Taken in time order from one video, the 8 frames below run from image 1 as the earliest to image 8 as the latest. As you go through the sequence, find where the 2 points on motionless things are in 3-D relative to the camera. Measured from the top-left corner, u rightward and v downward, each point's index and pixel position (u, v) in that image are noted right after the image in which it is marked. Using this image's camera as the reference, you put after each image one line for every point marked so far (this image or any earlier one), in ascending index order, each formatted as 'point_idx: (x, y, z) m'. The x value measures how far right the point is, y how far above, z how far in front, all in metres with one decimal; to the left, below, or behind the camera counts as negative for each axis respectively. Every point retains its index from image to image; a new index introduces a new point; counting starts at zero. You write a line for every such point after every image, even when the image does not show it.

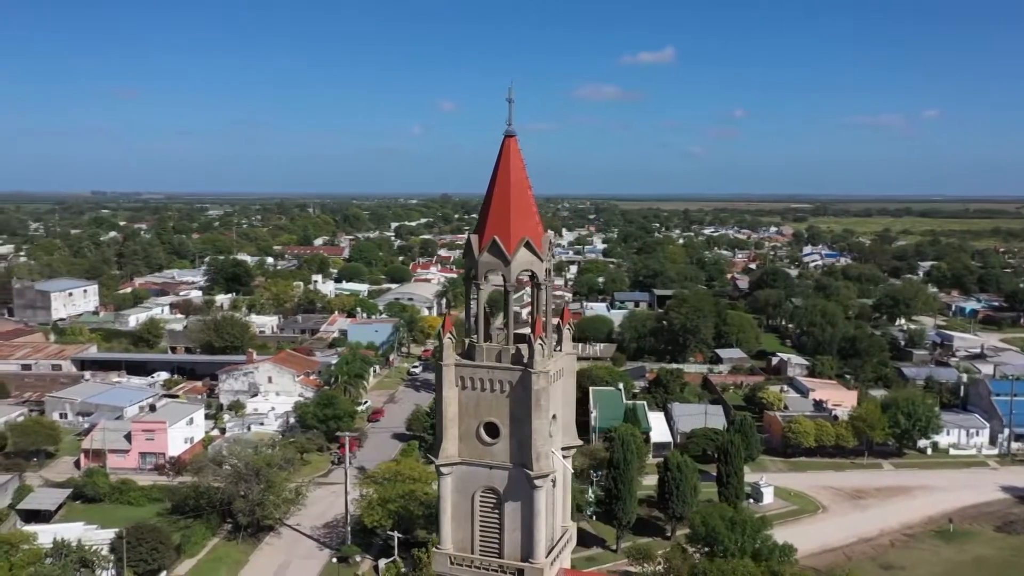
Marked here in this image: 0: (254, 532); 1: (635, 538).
0: (-6.1, -5.7, +18.8) m
1: (+2.8, -5.6, +18.2) m
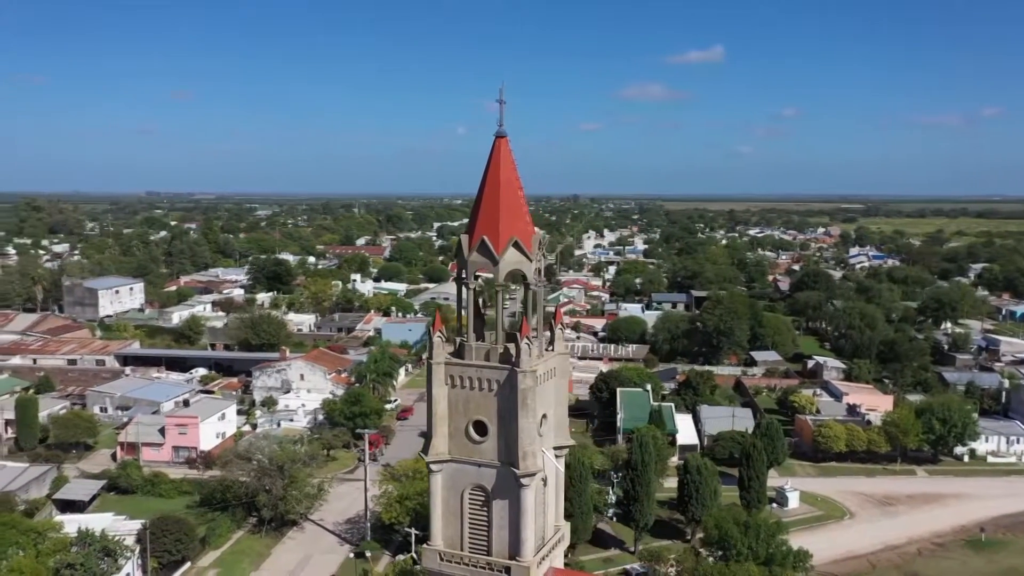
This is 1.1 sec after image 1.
0: (-5.6, -5.7, +19.2) m
1: (+3.2, -5.7, +18.1) m
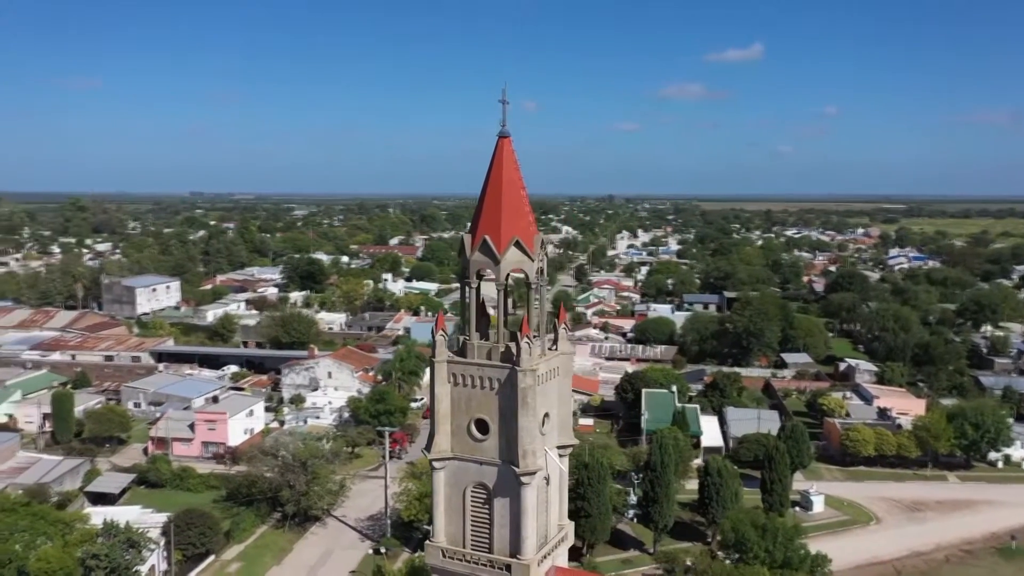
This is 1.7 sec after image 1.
0: (-5.1, -5.7, +19.5) m
1: (+3.6, -5.7, +18.0) m
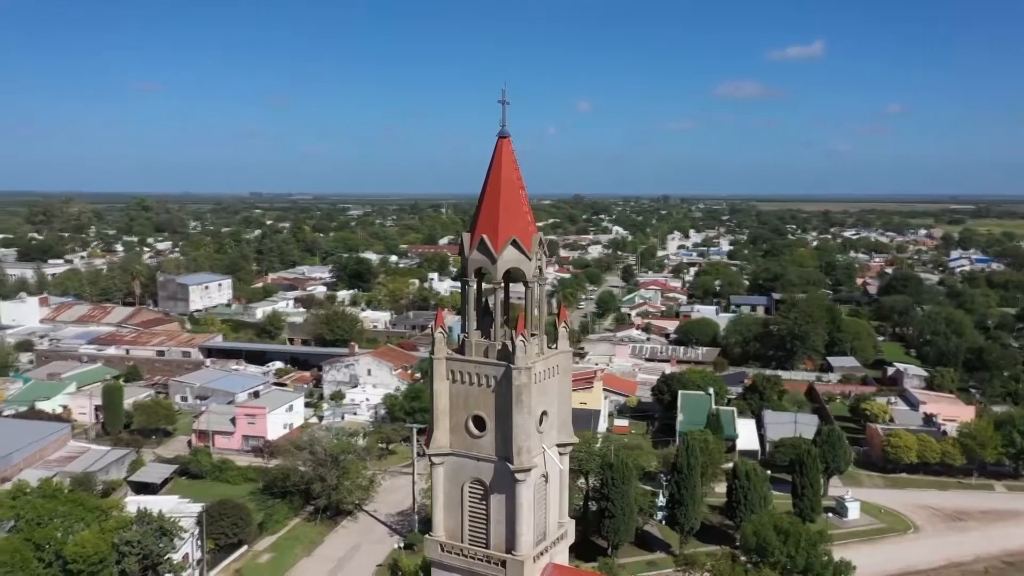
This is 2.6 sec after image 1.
0: (-4.4, -5.6, +19.8) m
1: (+4.2, -5.7, +17.8) m
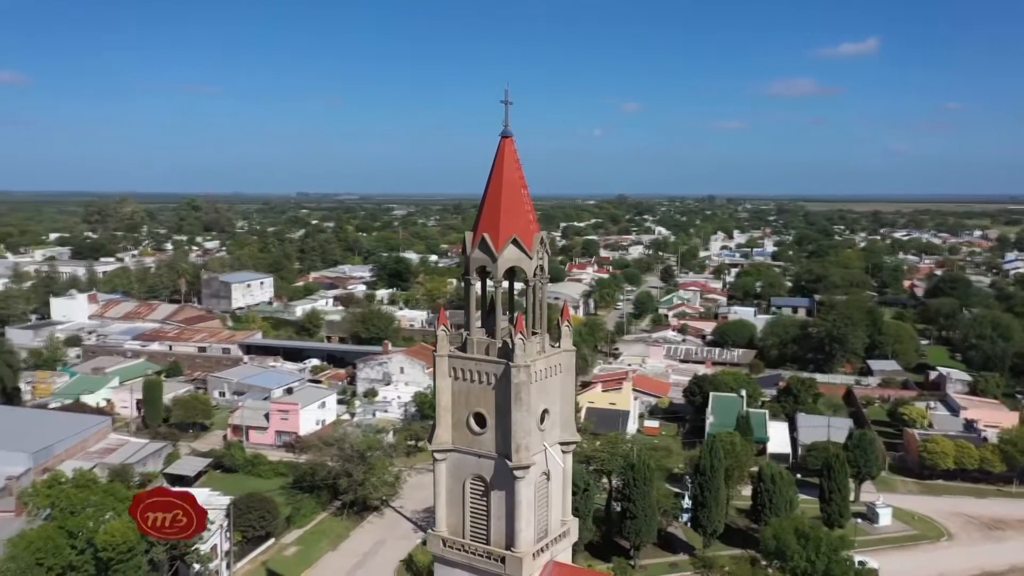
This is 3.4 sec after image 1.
0: (-3.8, -5.6, +20.1) m
1: (+4.7, -5.7, +17.6) m
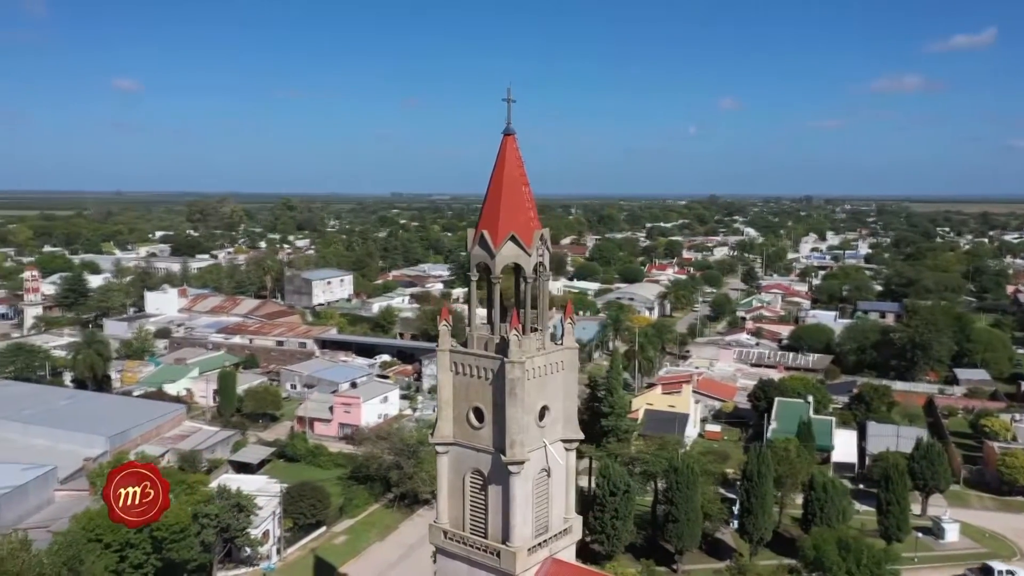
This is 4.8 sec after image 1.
0: (-2.6, -5.5, +20.5) m
1: (+5.6, -5.7, +17.1) m
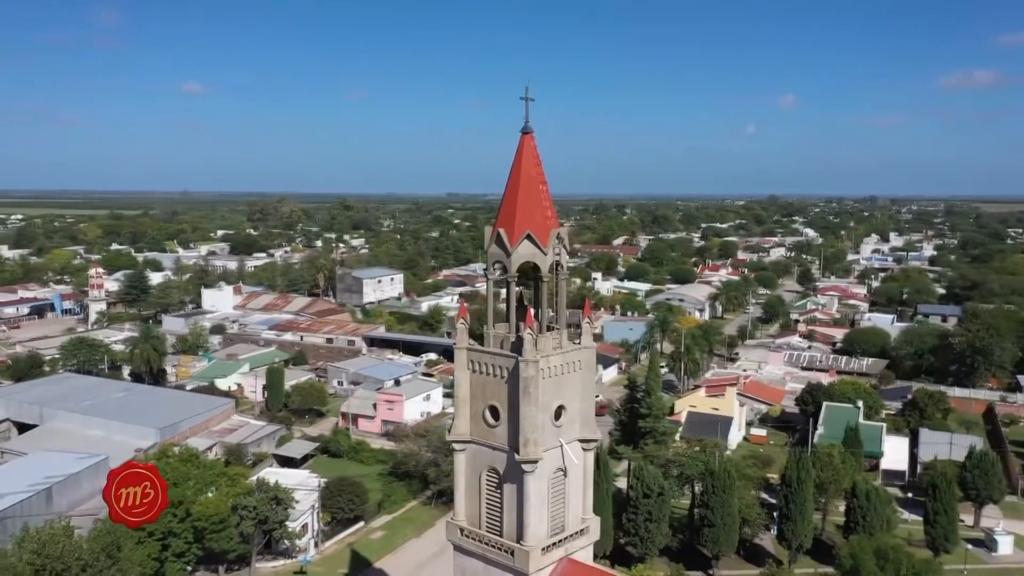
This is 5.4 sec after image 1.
0: (-1.7, -5.5, +20.7) m
1: (+6.3, -5.8, +16.7) m
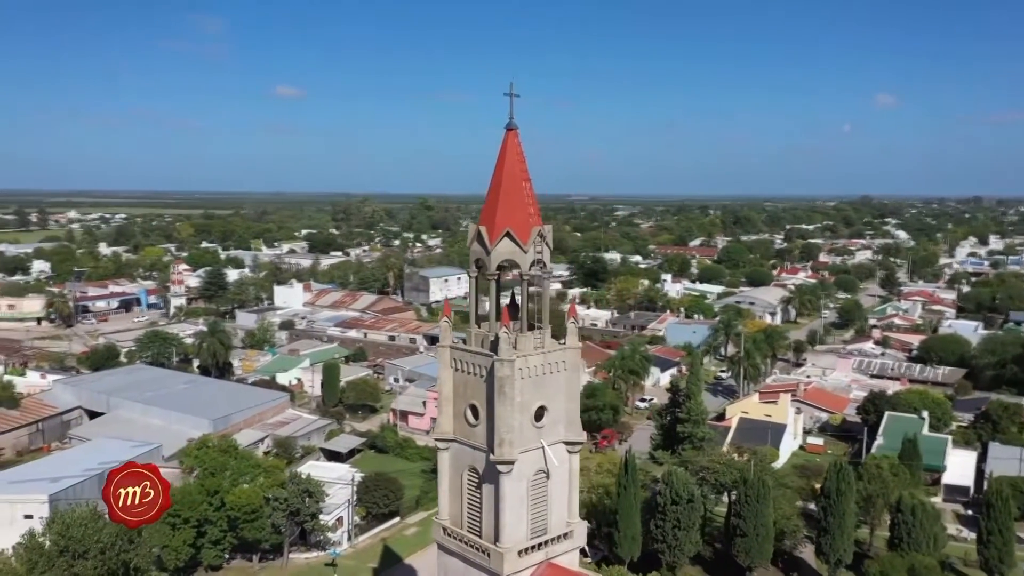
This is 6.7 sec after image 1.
0: (-0.7, -5.5, +20.7) m
1: (+6.9, -5.8, +16.0) m
